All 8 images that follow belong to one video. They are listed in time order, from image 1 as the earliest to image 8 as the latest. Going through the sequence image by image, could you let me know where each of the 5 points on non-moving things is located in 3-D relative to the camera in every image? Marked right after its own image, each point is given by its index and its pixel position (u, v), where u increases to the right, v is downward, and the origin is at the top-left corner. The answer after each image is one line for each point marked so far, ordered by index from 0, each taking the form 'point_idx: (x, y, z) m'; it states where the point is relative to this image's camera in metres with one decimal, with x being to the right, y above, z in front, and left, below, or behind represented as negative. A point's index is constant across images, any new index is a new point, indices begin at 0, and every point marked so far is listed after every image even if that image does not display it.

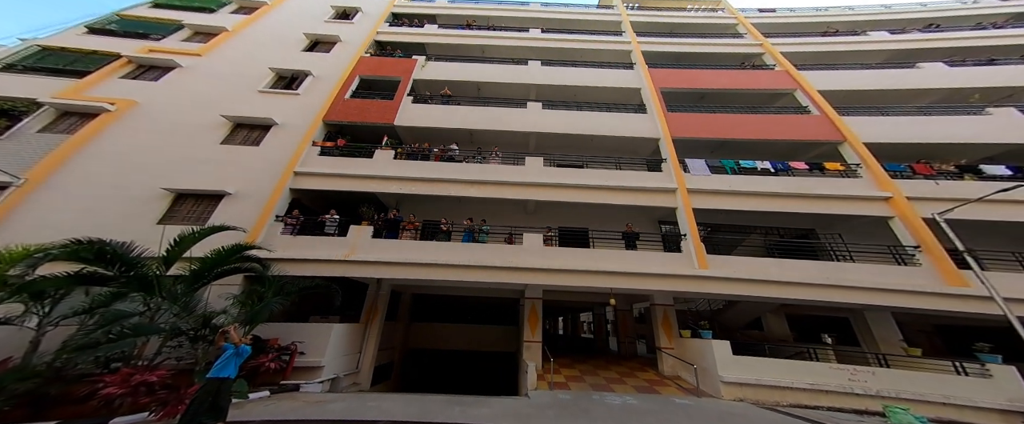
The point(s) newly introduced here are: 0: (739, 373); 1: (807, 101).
0: (+5.6, -4.1, +7.4) m
1: (+11.1, +4.2, +11.0) m
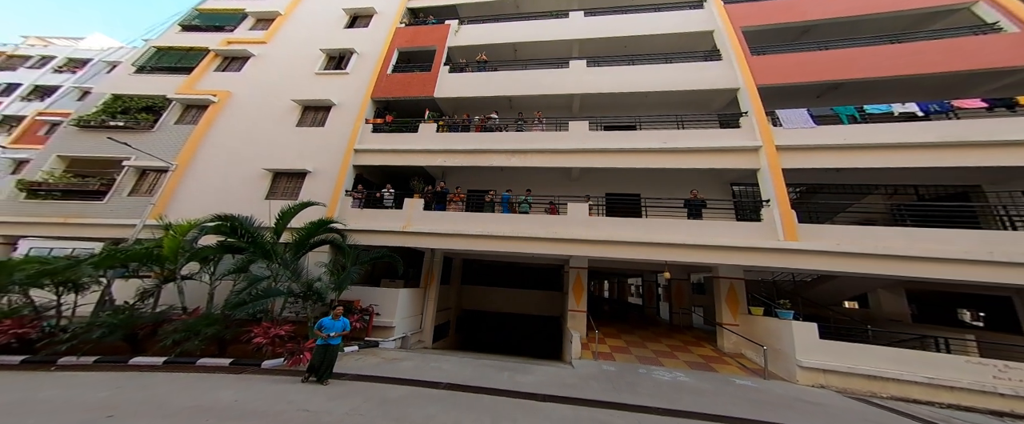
0: (+6.8, -3.3, +6.5) m
1: (+12.5, +5.5, +7.6) m
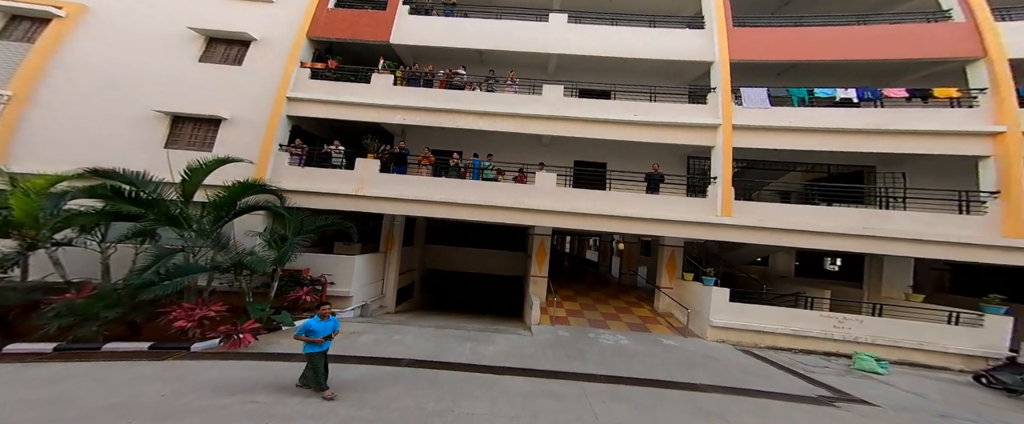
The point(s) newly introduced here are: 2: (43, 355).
0: (+5.8, -2.9, +7.8) m
1: (+11.8, +5.8, +8.2) m
2: (-7.1, -2.2, +4.5) m
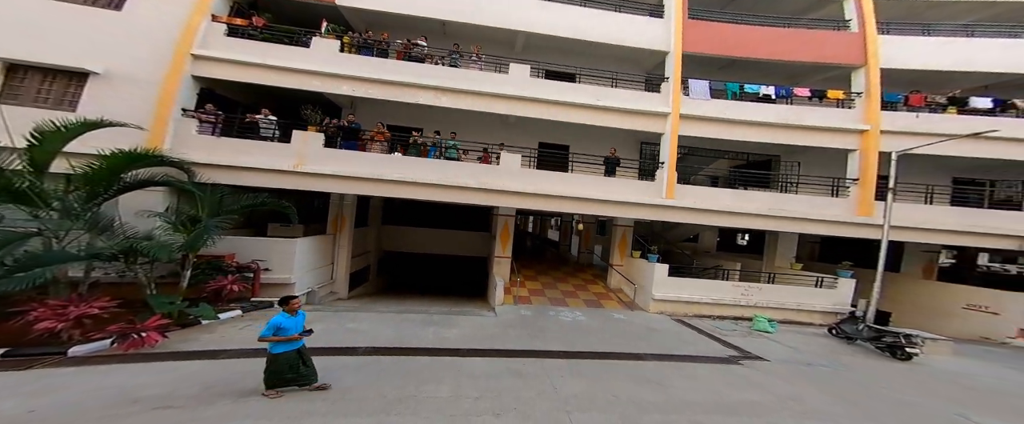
0: (+4.7, -2.4, +8.9) m
1: (+10.6, +6.3, +9.4) m
2: (-7.4, -2.1, +3.3) m
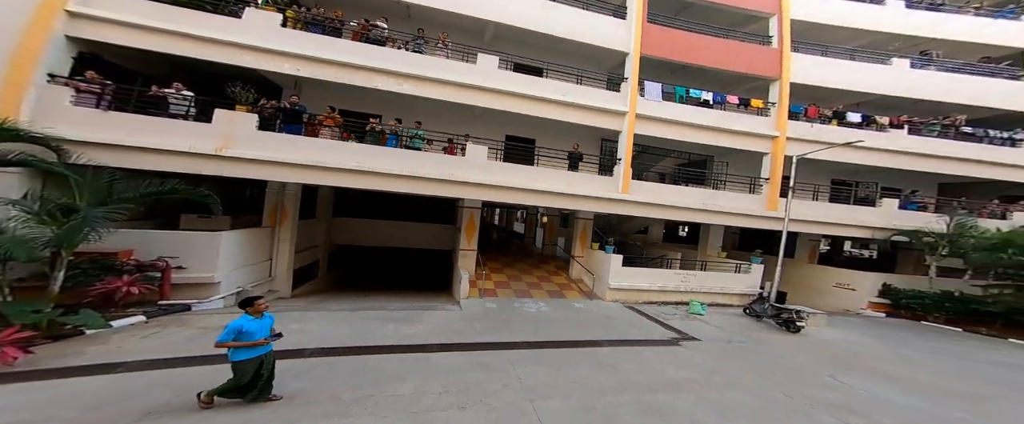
0: (+3.5, -2.2, +9.4) m
1: (+9.4, +6.5, +10.7) m
2: (-7.6, -2.0, +2.1) m
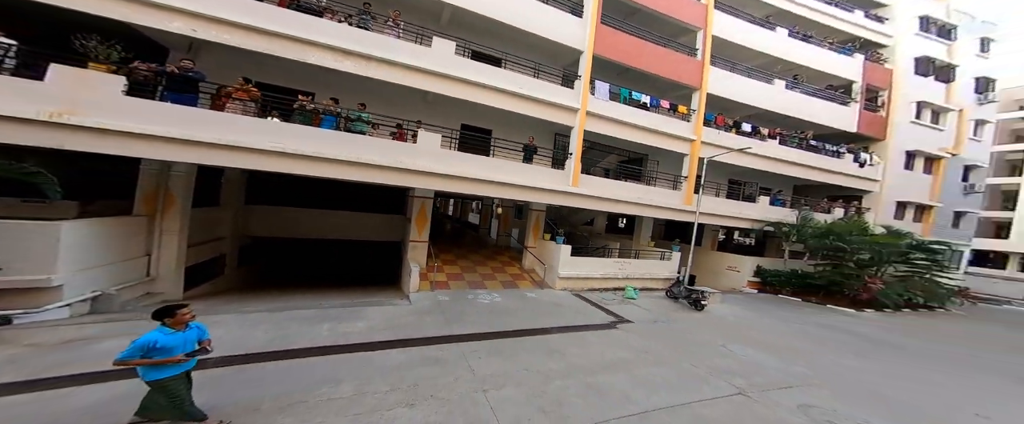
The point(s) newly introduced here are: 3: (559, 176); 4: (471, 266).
0: (+2.0, -1.9, +9.9) m
1: (+7.7, +6.7, +12.0) m
2: (-7.6, -1.9, +0.7) m
3: (+1.6, +1.1, +9.4) m
4: (-1.6, -1.8, +9.7) m
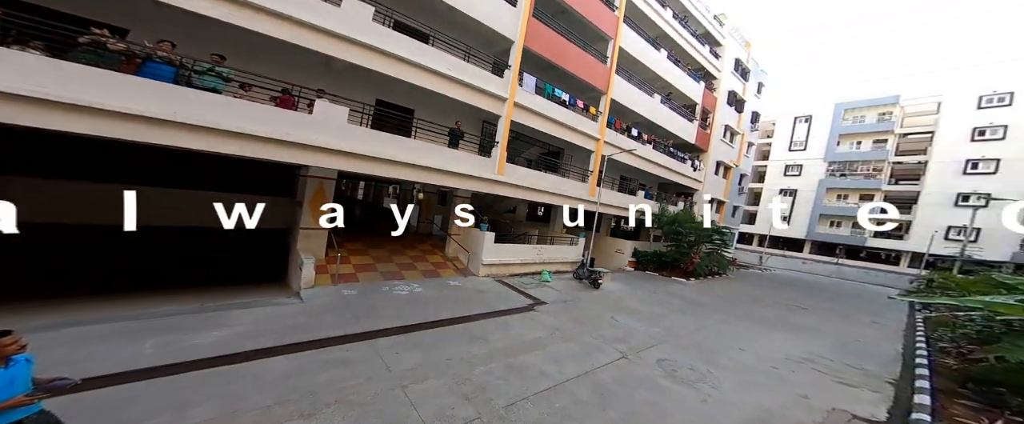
0: (-0.6, -1.5, +10.1) m
1: (+4.5, +7.1, +13.3) m
2: (-7.3, -1.7, -1.4) m
3: (-0.8, +1.5, +9.3) m
4: (-4.0, -1.4, +9.0) m
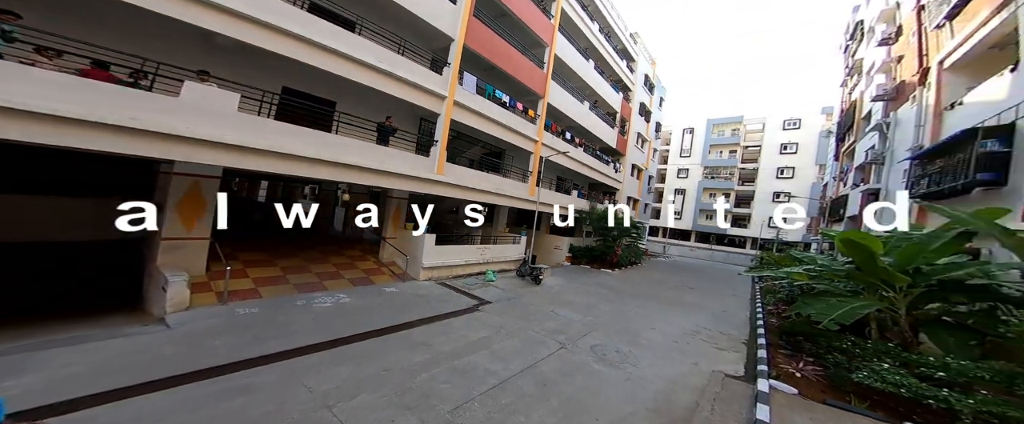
0: (-2.6, -1.6, +9.9) m
1: (+1.7, +7.2, +14.0) m
2: (-7.0, -1.9, -2.7) m
3: (-2.7, +1.5, +9.1) m
4: (-5.6, -1.5, +8.1) m
